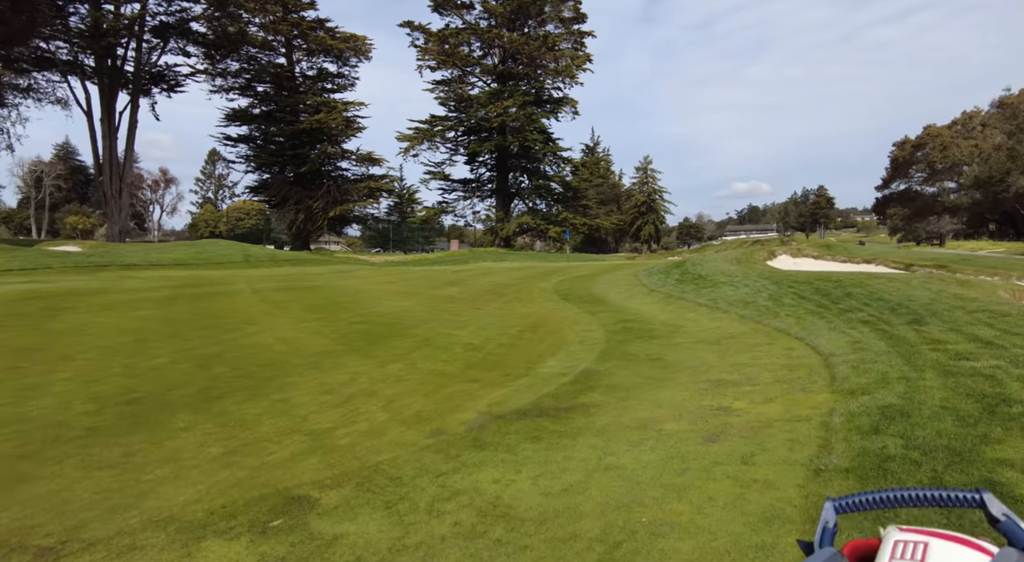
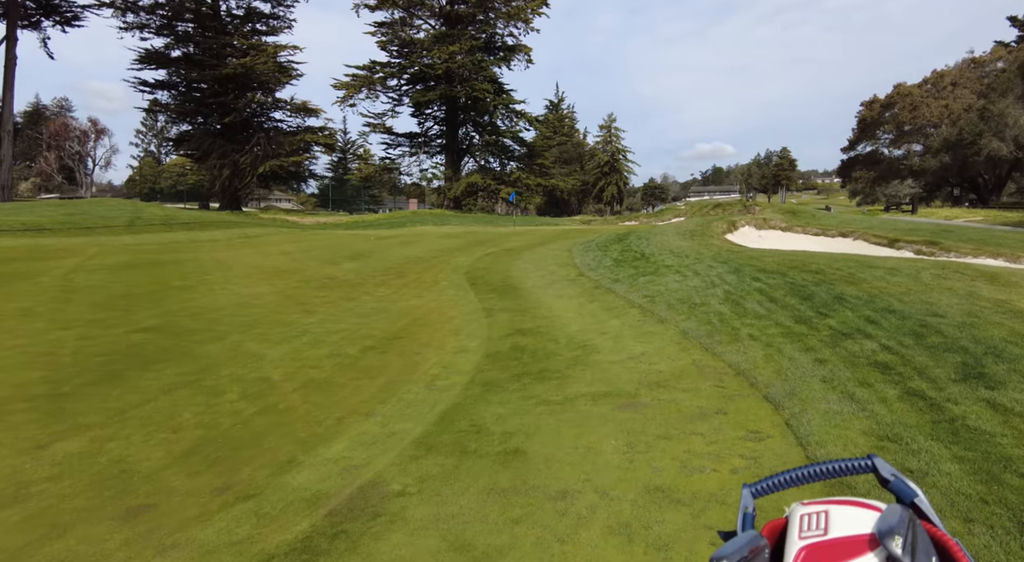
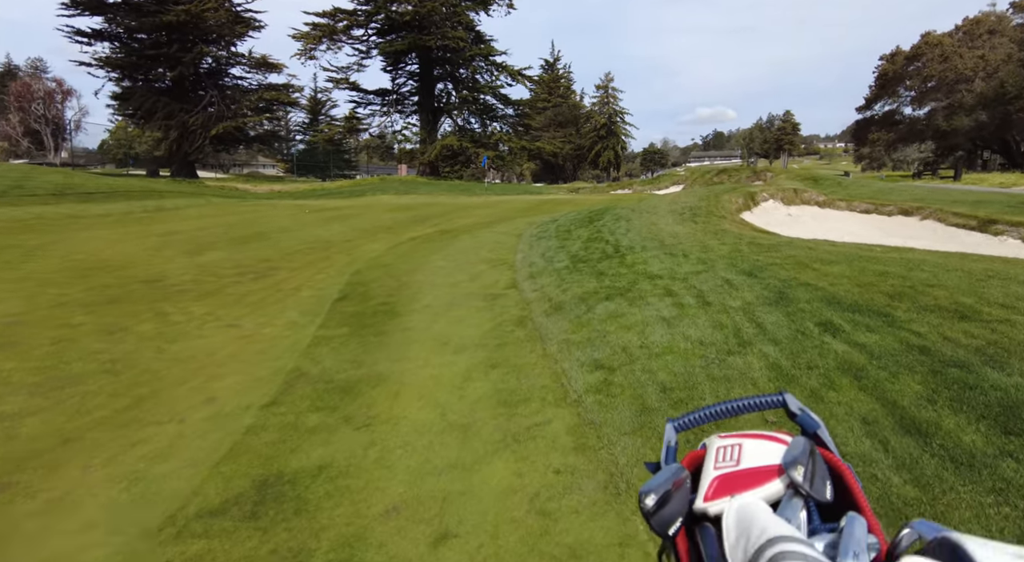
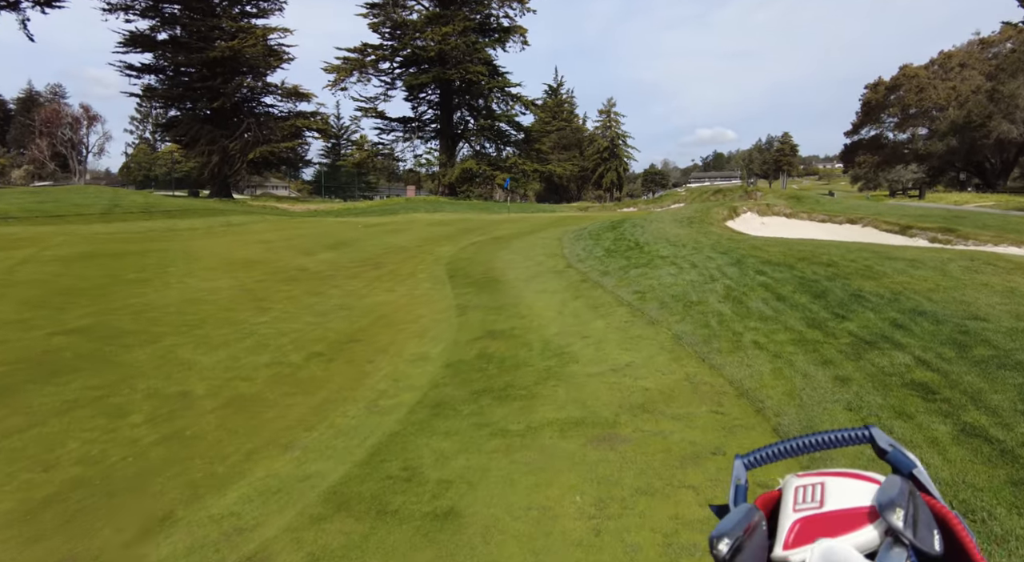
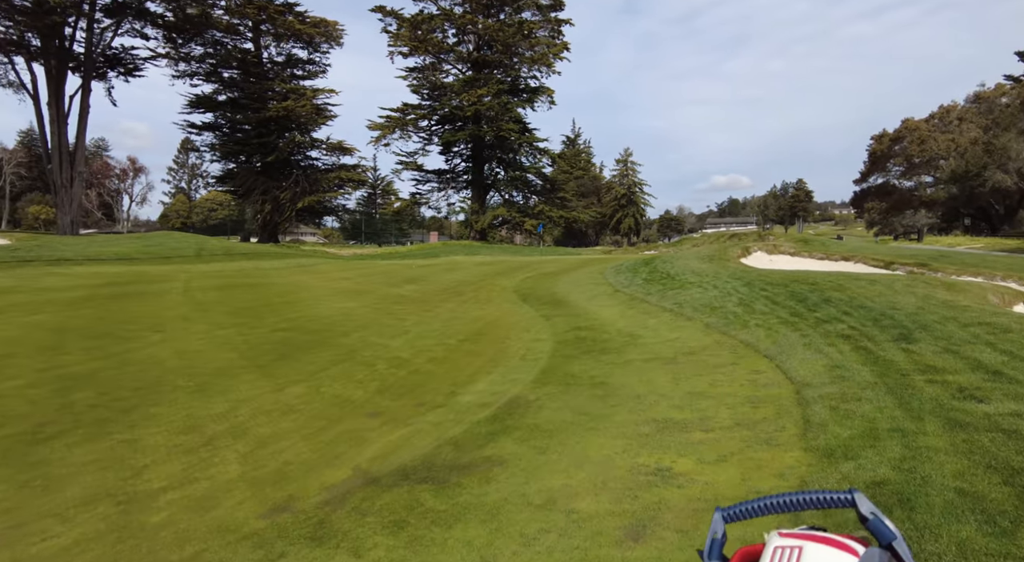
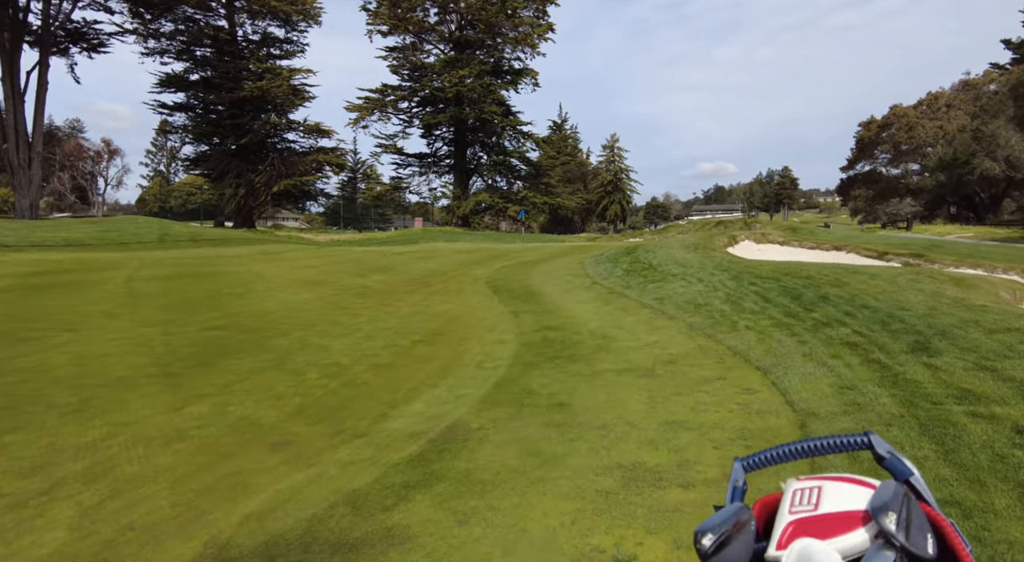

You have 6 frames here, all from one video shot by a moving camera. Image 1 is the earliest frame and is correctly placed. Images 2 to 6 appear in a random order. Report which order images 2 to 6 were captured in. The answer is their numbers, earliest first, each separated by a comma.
5, 6, 2, 4, 3
